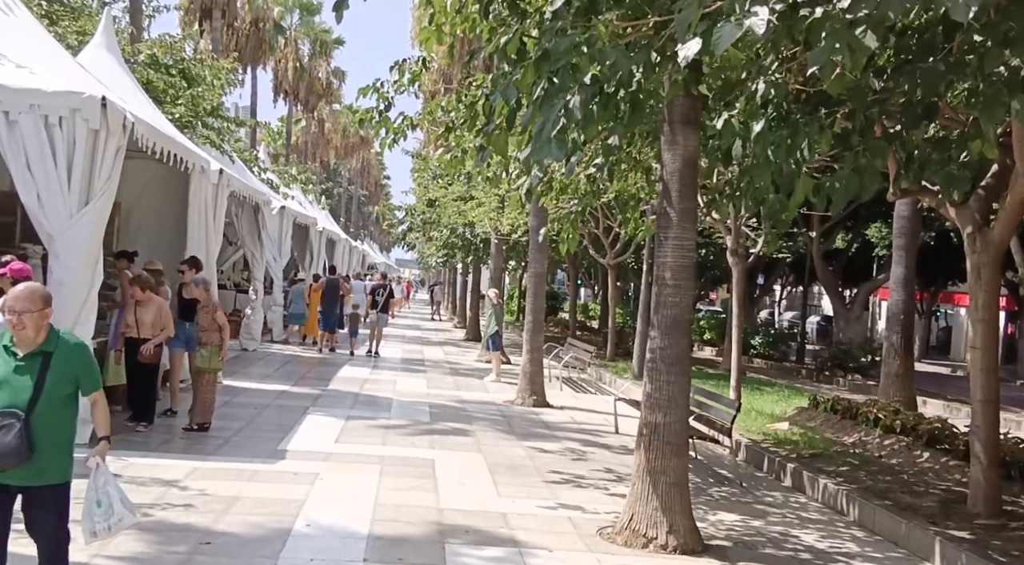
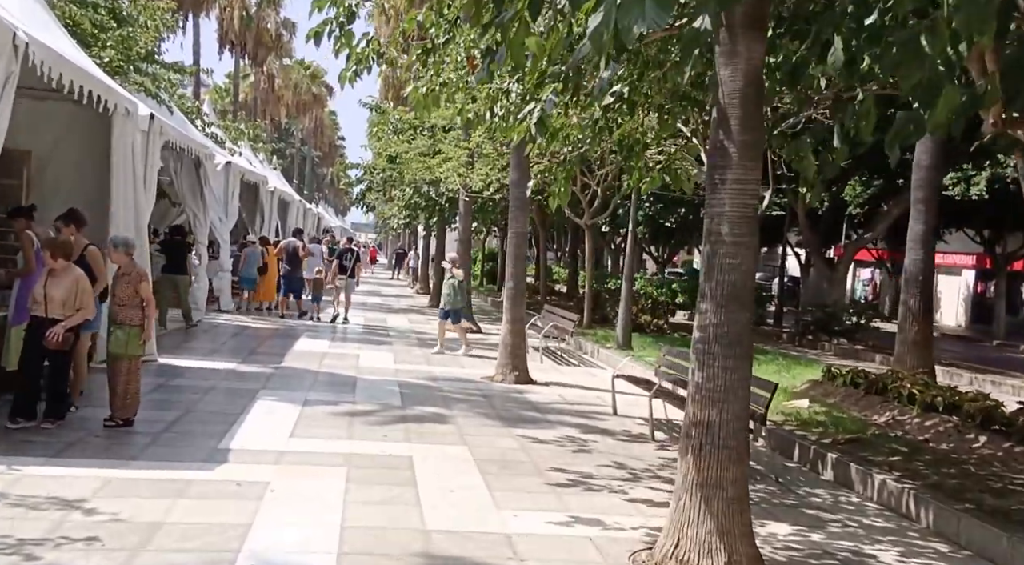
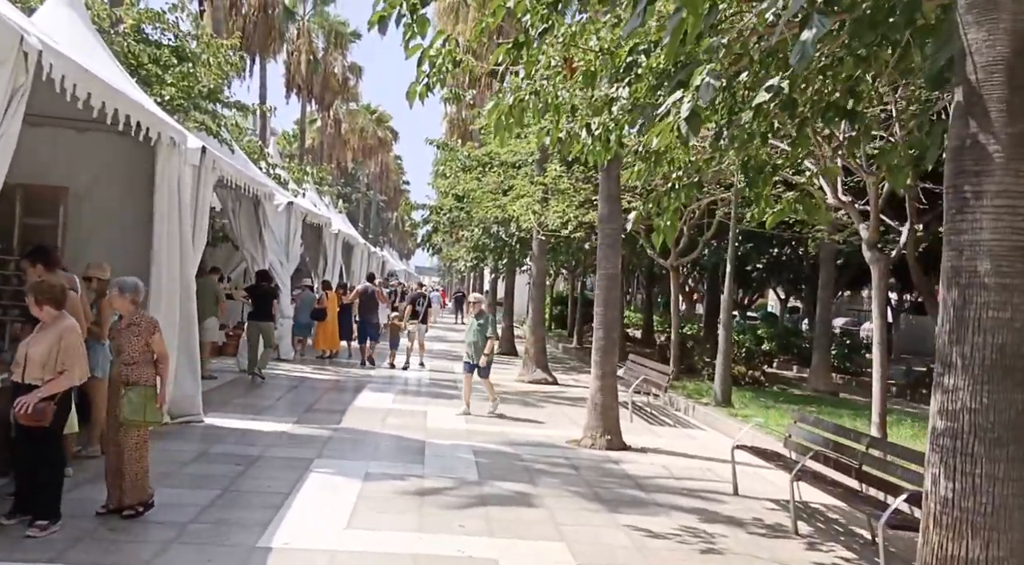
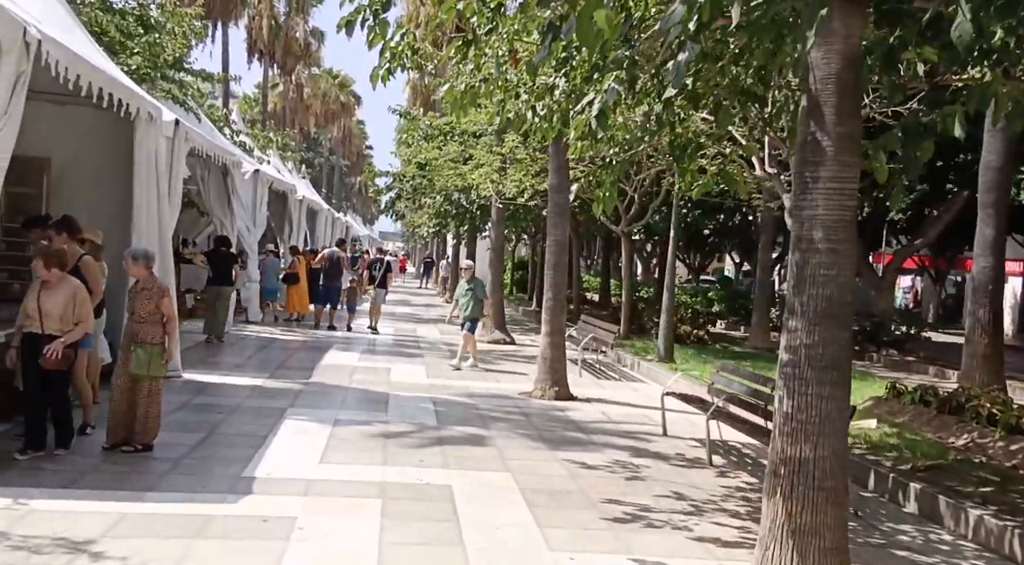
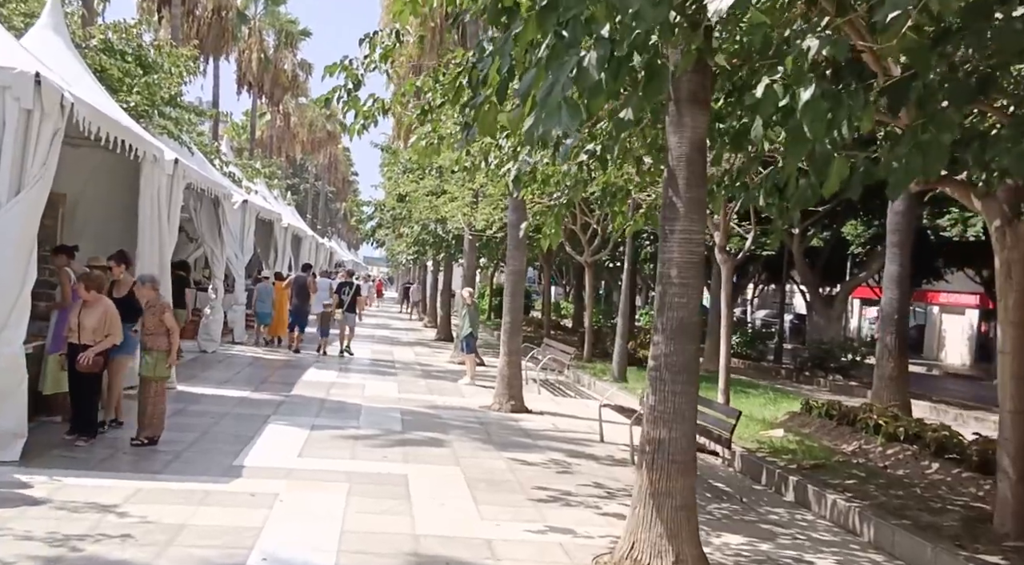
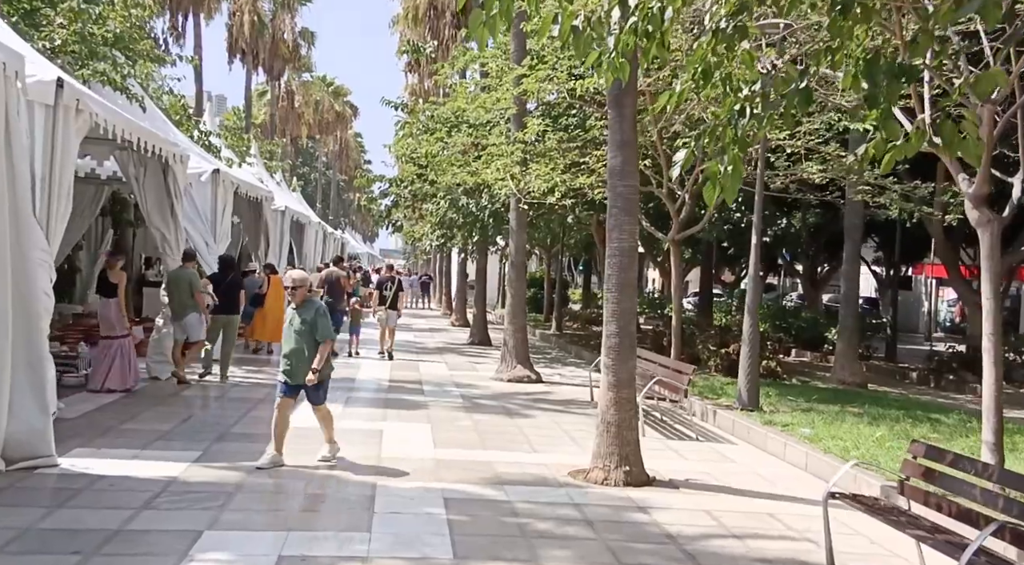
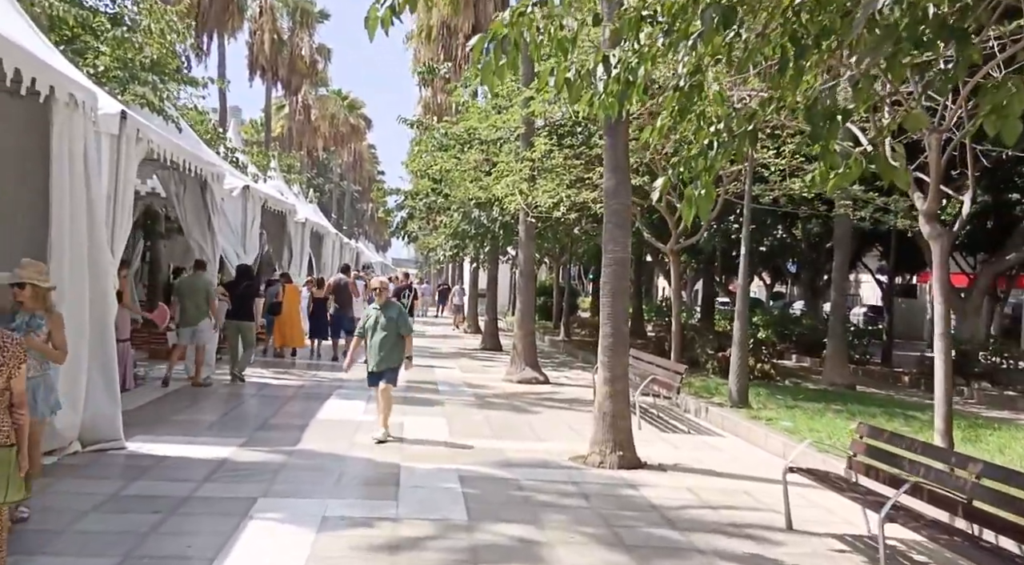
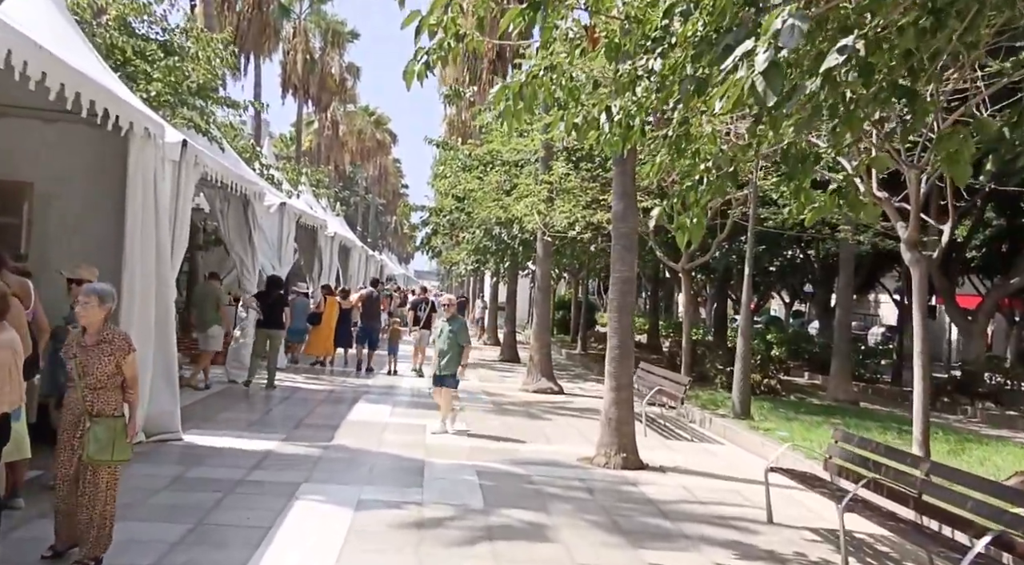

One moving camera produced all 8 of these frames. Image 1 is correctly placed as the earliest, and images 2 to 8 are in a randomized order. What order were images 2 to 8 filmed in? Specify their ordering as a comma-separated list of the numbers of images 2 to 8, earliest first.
5, 2, 4, 3, 8, 7, 6
